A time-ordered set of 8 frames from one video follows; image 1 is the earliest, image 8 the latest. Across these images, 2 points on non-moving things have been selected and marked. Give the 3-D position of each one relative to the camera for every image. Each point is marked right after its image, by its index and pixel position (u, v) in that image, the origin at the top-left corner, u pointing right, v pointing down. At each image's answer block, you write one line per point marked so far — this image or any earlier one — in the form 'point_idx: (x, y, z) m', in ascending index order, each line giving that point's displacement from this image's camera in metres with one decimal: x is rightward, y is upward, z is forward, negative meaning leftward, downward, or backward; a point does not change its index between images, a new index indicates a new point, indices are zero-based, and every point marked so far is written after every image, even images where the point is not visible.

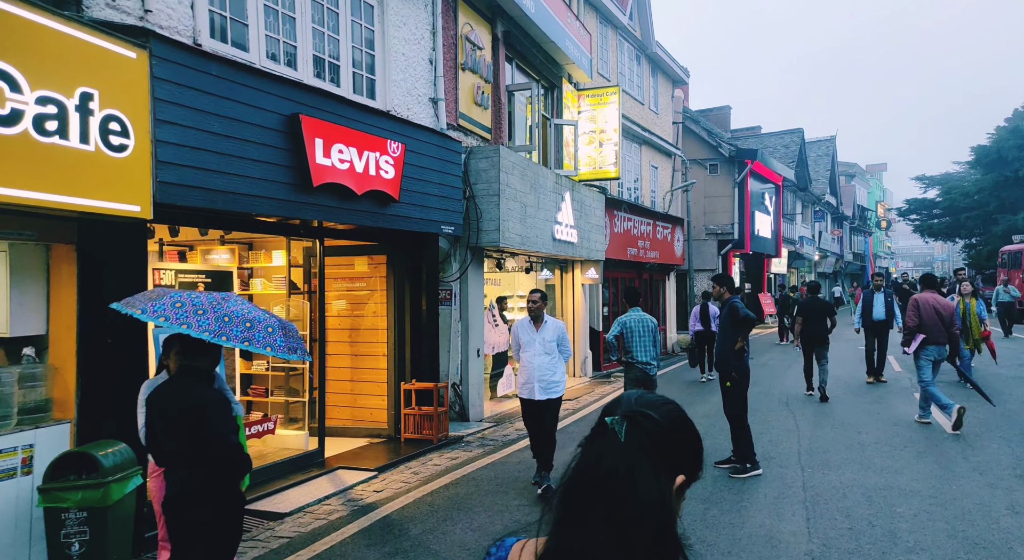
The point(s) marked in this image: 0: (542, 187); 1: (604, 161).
0: (+0.4, +1.5, +11.3) m
1: (+1.8, +2.4, +14.8) m
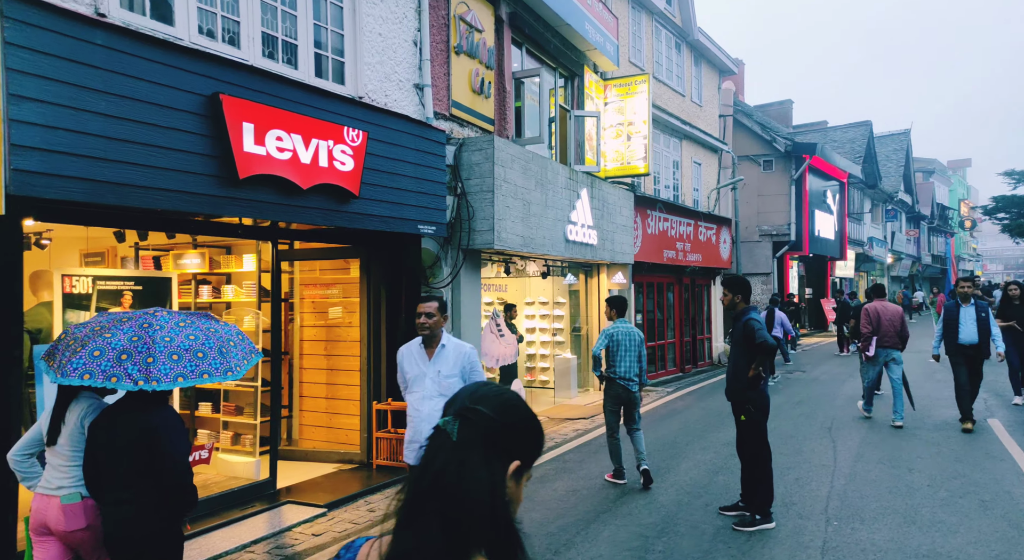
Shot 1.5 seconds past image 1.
0: (+0.5, +1.4, +10.3) m
1: (+2.3, +2.3, +13.6) m
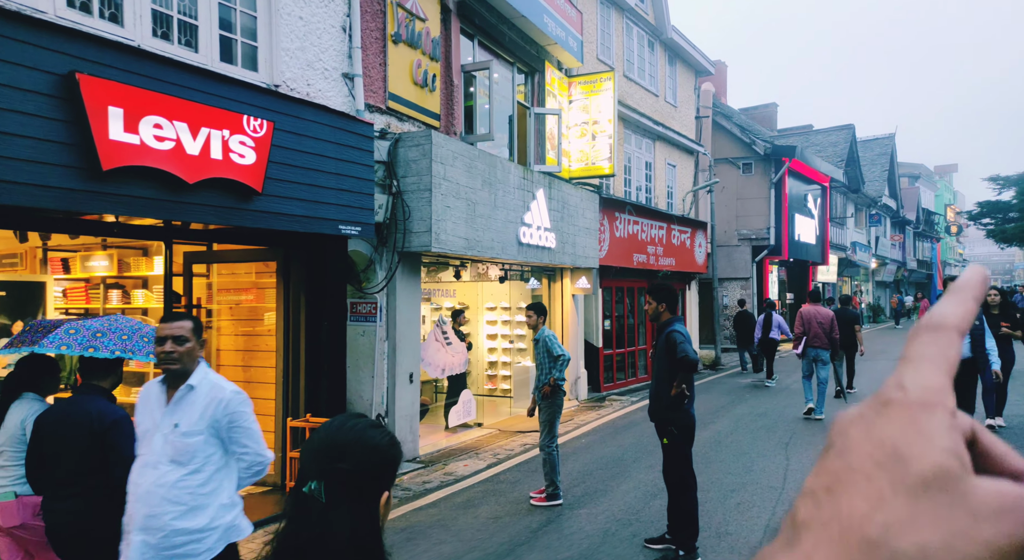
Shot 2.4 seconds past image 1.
0: (-0.1, +1.3, +9.7) m
1: (+1.5, +2.2, +13.1) m
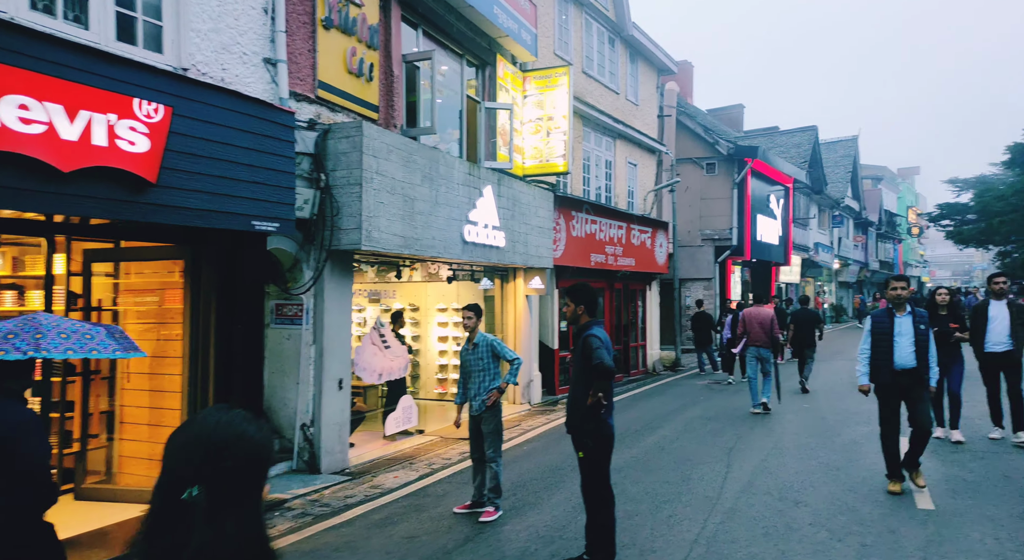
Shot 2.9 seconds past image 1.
0: (-0.9, +1.3, +9.3) m
1: (+0.7, +2.2, +12.7) m
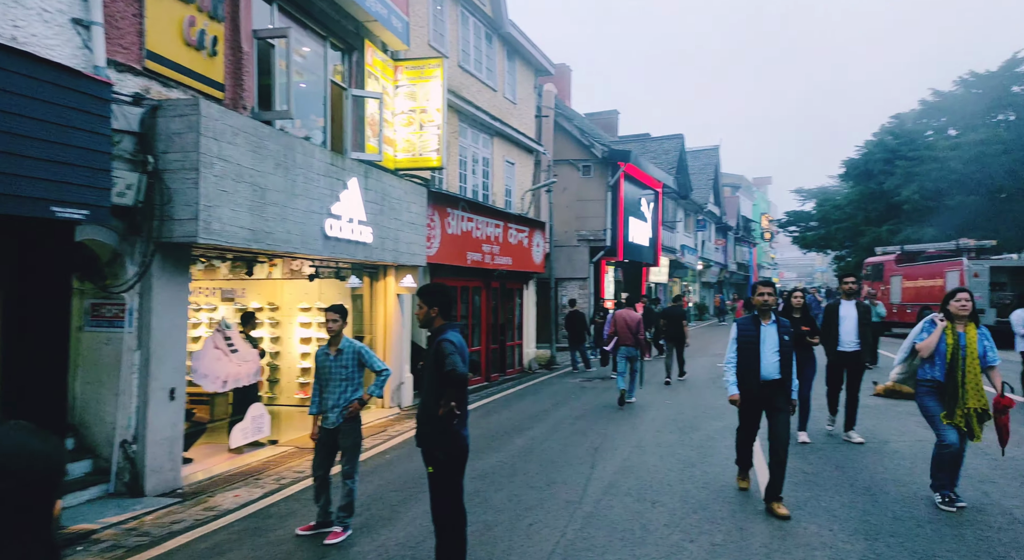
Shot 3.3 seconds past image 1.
0: (-2.5, +1.3, +8.6) m
1: (-1.5, +2.2, +12.2) m
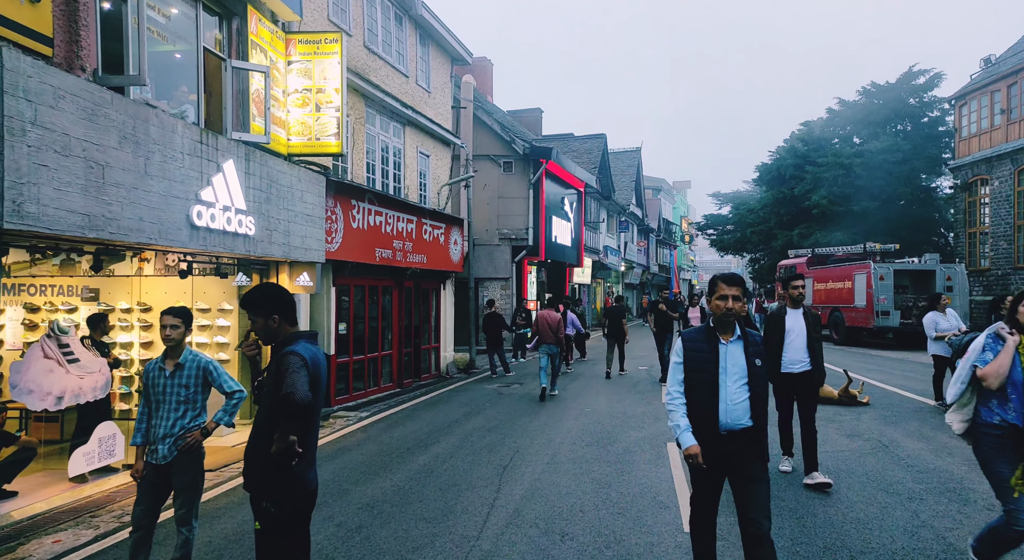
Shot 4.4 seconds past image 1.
0: (-3.6, +1.4, +7.3) m
1: (-2.9, +2.3, +11.0) m
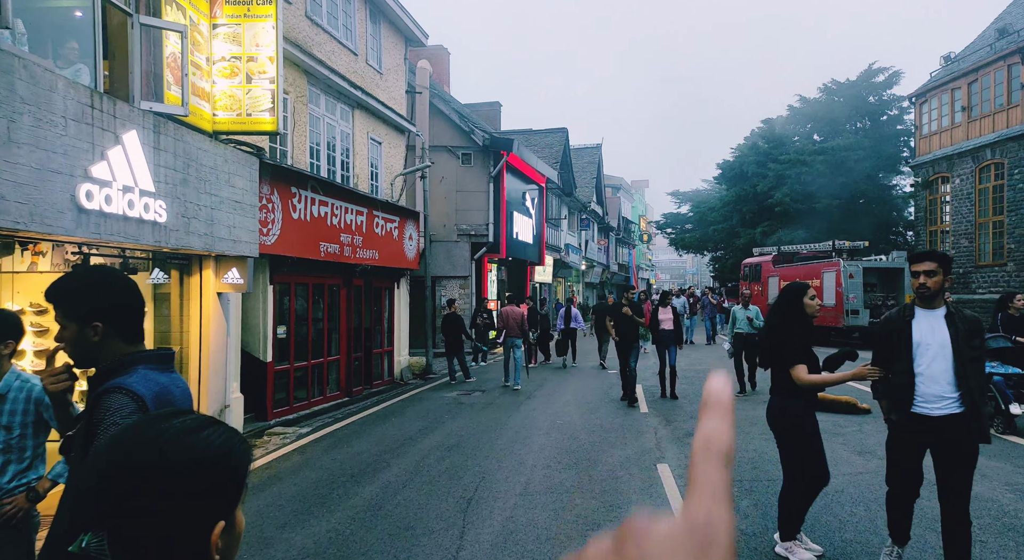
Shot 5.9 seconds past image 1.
0: (-3.8, +1.4, +5.8) m
1: (-3.4, +2.3, +9.5) m
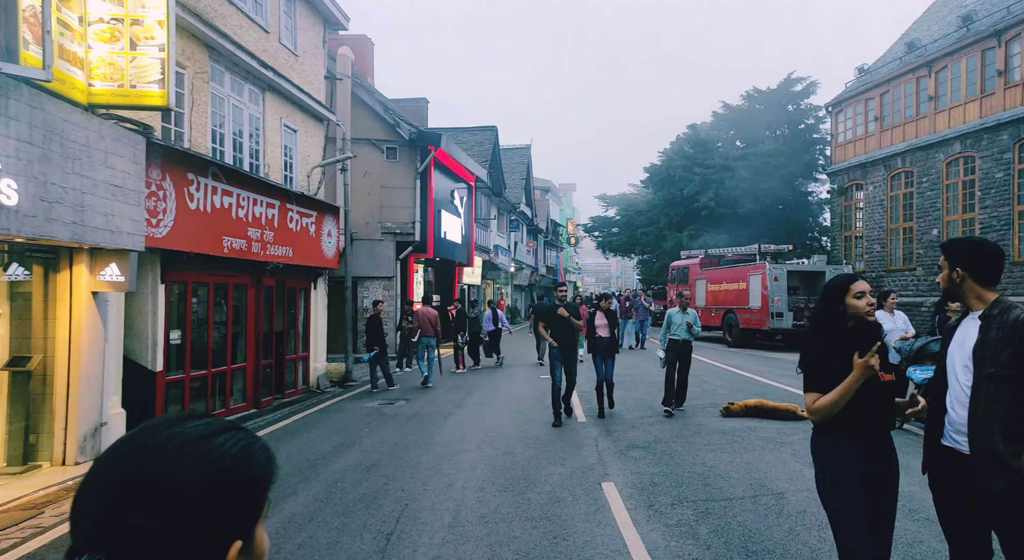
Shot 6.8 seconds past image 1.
0: (-4.3, +1.5, +4.4) m
1: (-4.3, +2.4, +8.2) m
